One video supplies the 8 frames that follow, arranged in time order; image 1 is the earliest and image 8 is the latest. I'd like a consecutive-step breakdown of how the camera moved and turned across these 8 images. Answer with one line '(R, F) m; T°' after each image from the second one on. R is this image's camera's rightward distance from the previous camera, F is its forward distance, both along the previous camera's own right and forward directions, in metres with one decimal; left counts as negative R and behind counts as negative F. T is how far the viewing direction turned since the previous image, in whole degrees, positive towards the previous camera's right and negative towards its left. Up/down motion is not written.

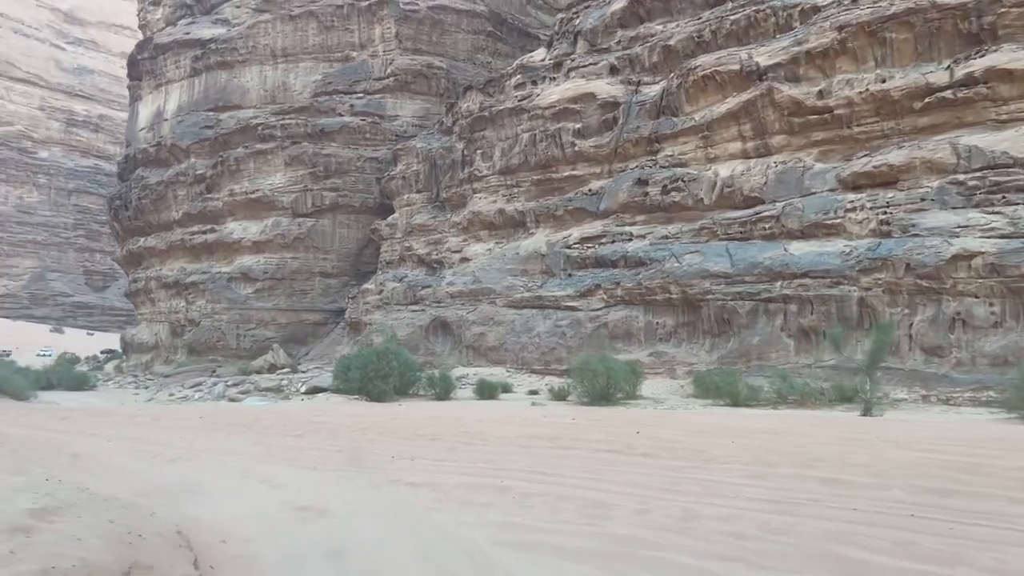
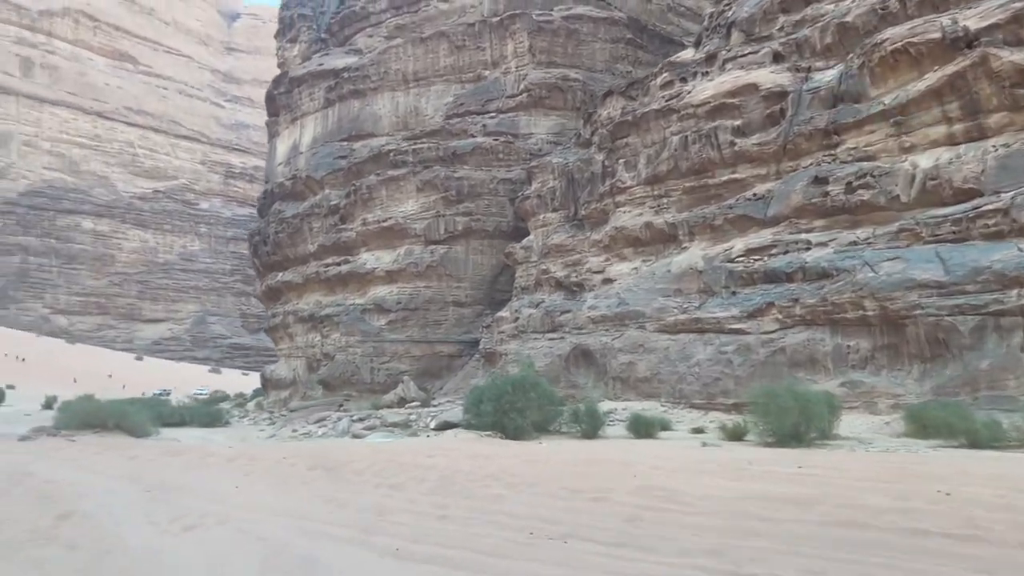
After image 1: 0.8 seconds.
(-0.2, +1.2) m; -9°
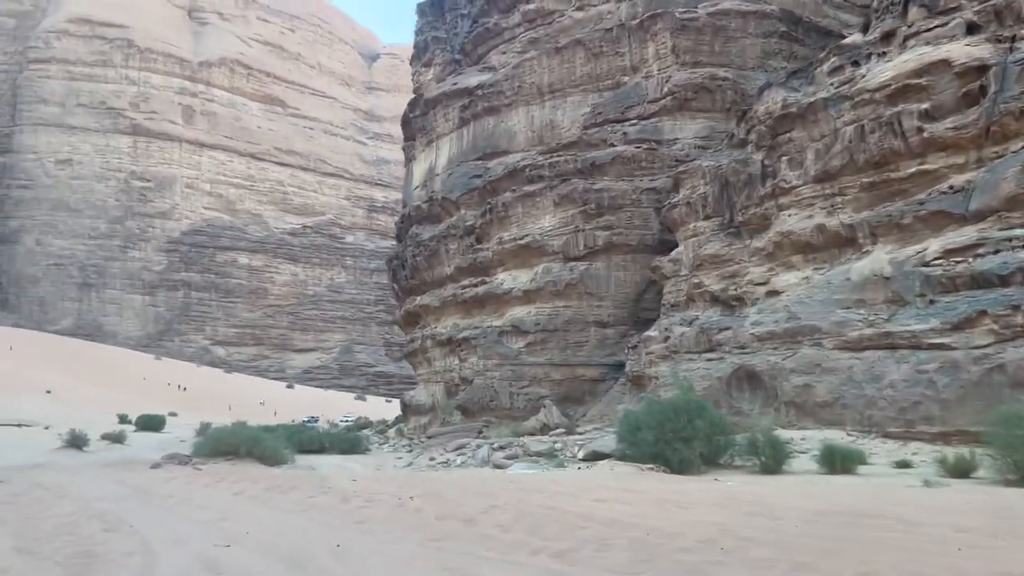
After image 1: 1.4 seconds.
(-0.2, +0.8) m; -9°
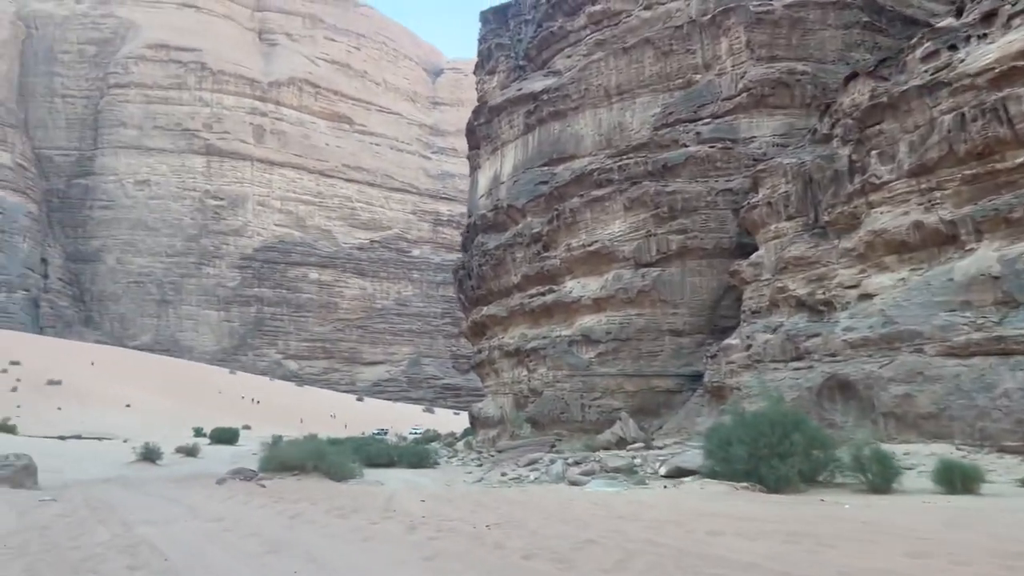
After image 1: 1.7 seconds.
(-0.1, +0.4) m; -4°
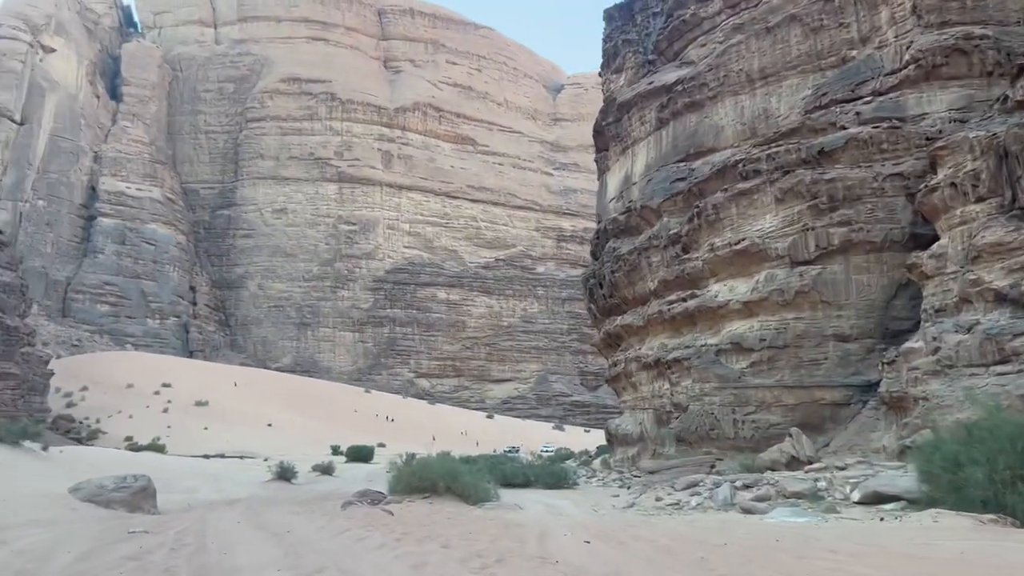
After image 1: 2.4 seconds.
(-0.2, +0.8) m; -8°
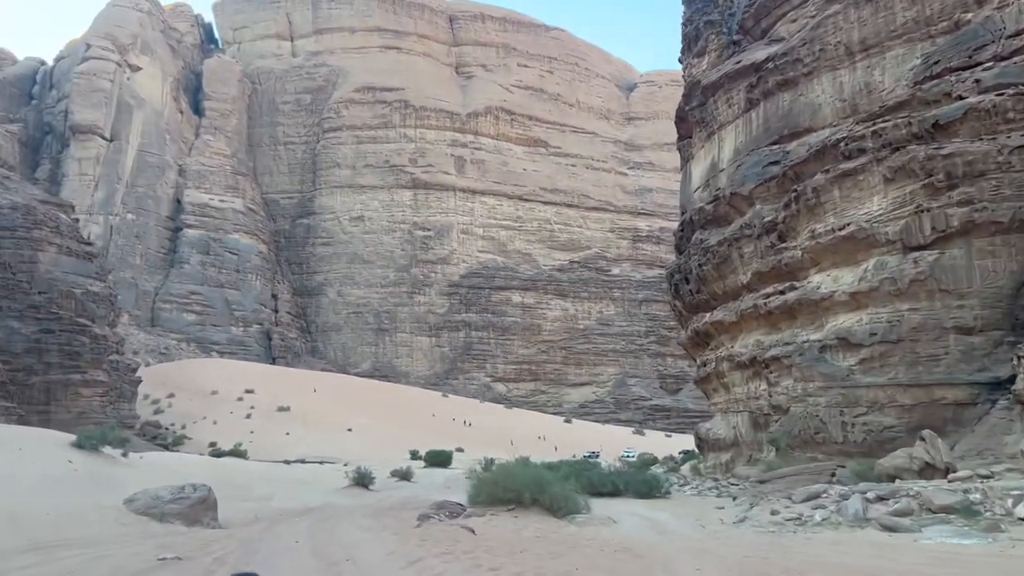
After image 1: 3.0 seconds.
(-0.1, +0.7) m; -5°
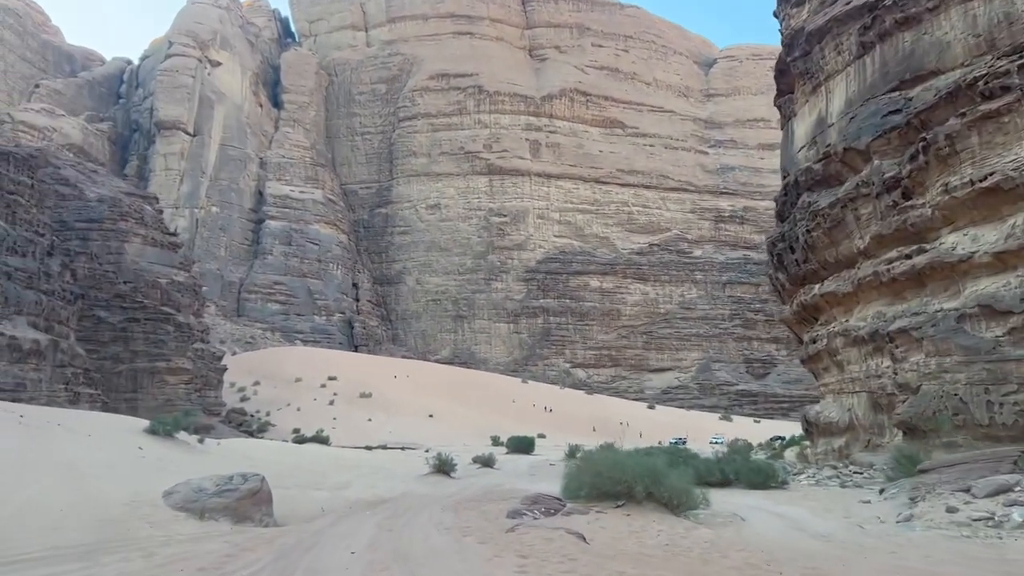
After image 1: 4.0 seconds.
(-0.1, +1.0) m; -5°
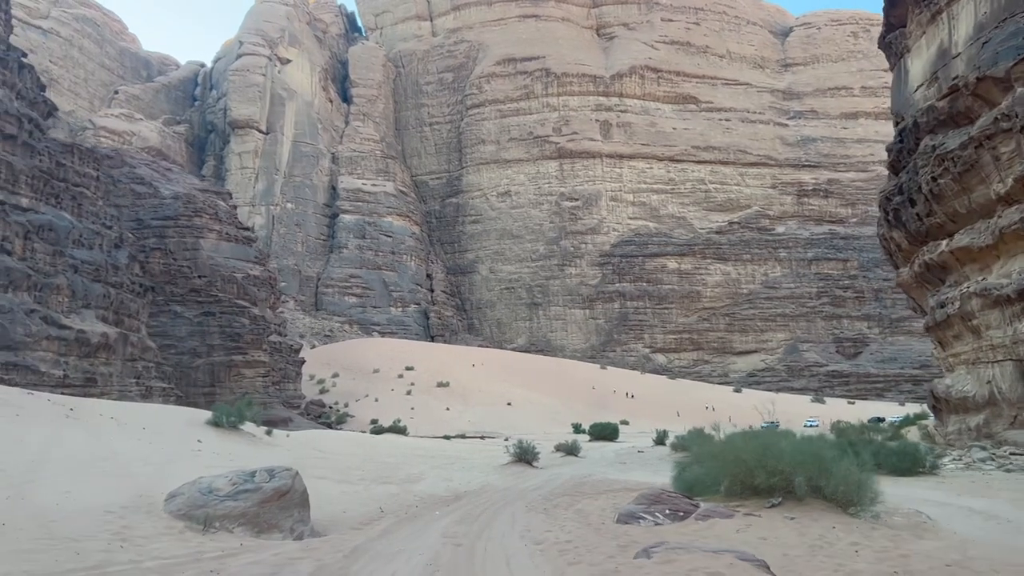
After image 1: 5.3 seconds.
(-0.1, +1.1) m; -5°
